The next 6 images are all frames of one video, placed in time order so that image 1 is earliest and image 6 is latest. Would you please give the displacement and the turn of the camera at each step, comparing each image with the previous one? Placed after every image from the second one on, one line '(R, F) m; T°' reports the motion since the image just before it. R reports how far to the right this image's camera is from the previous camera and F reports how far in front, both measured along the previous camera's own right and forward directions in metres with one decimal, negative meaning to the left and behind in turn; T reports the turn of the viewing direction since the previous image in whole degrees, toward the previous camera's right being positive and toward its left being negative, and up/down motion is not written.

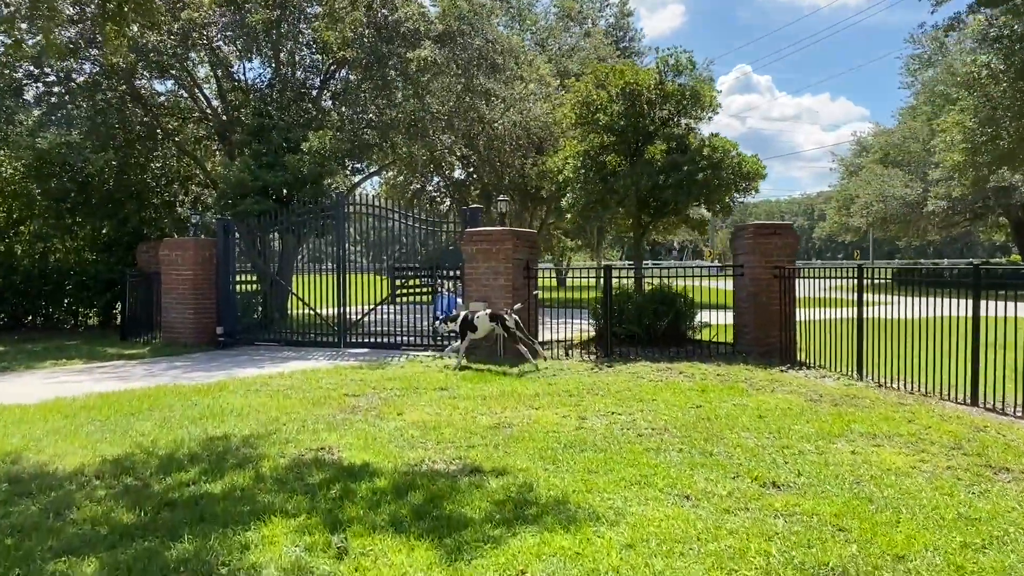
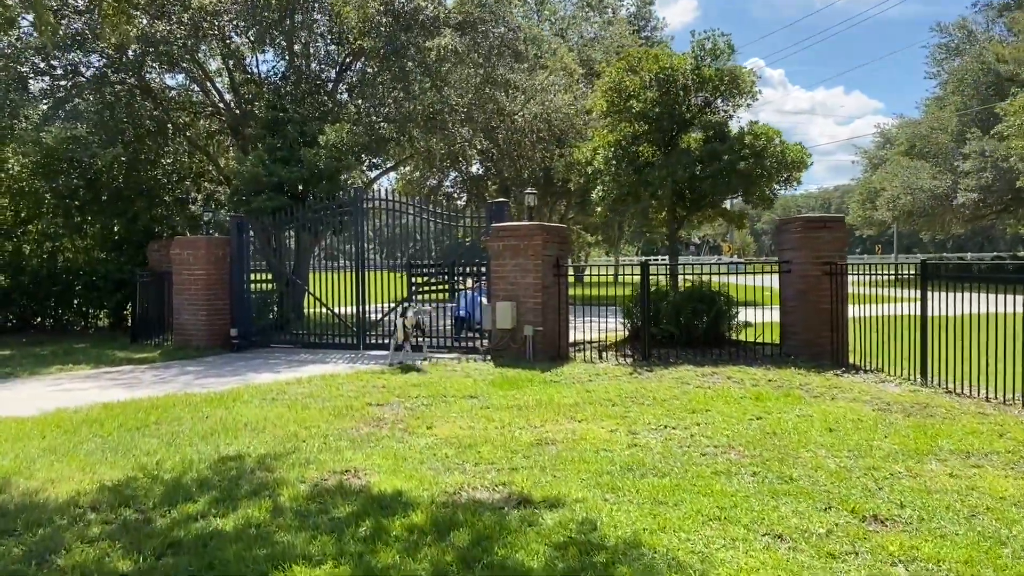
(-0.2, +0.7) m; -1°
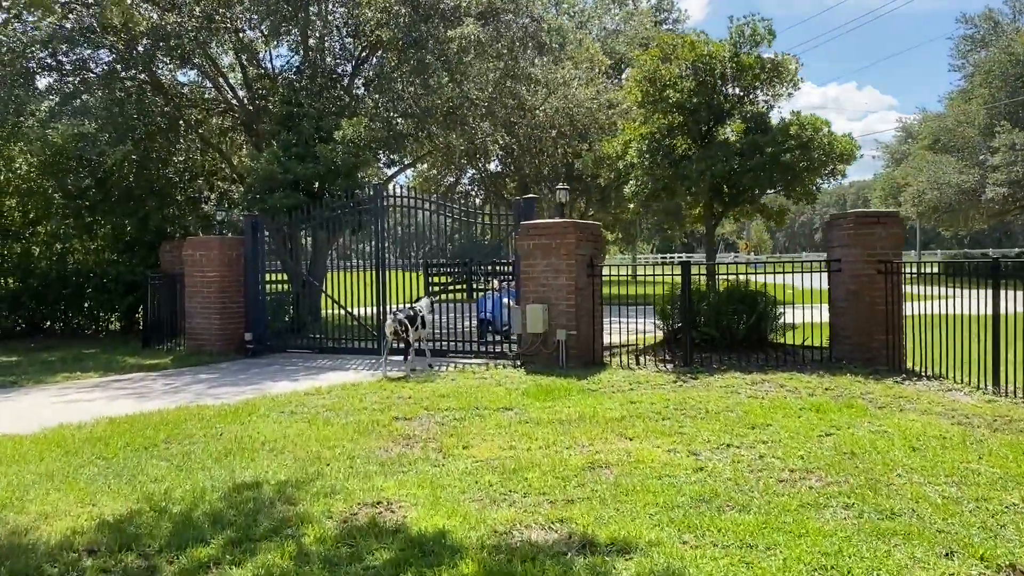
(-0.2, +0.6) m; -1°
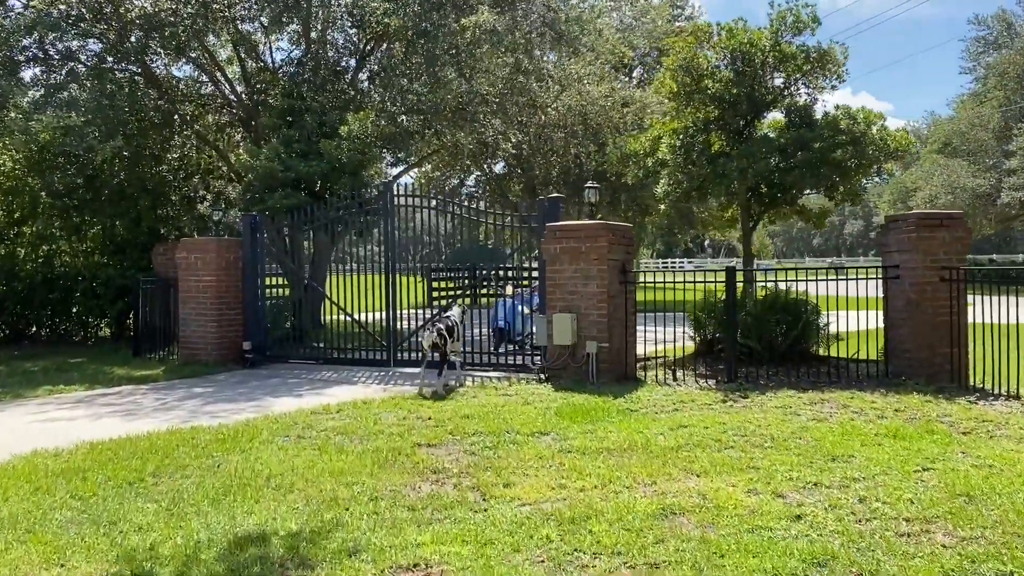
(-0.3, +0.9) m; 0°
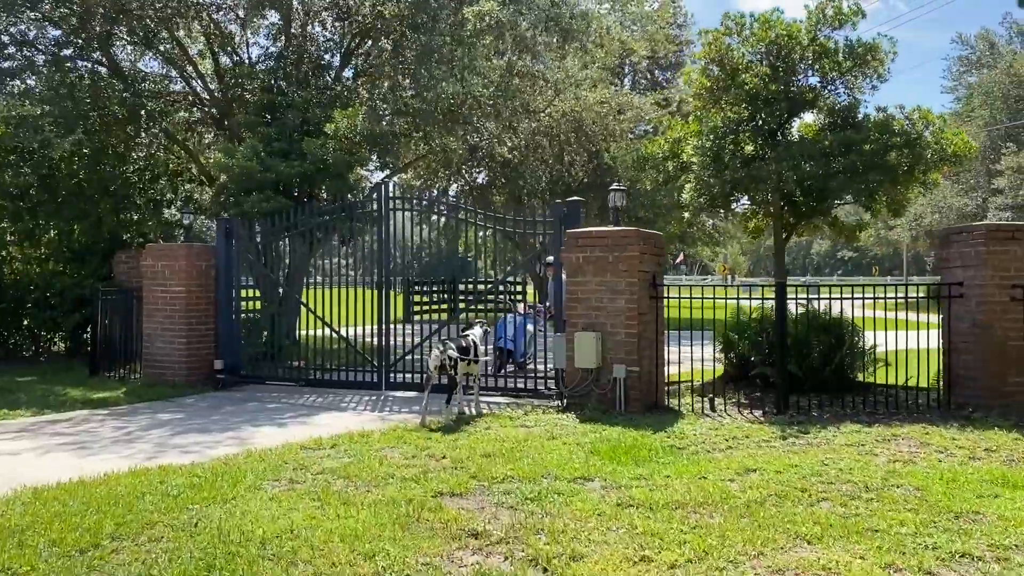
(-0.4, +1.1) m; +2°
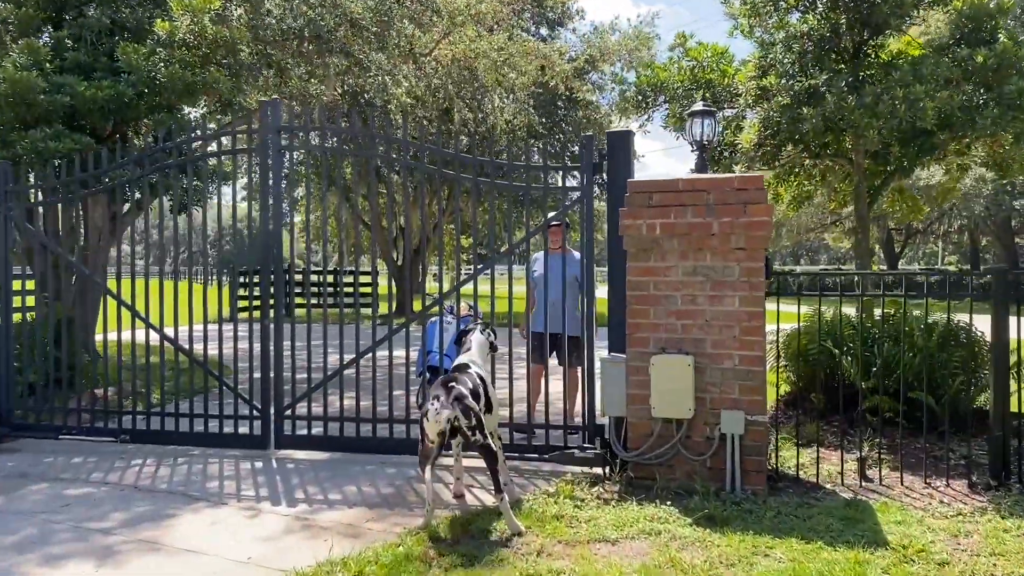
(-1.1, +3.7) m; +12°
